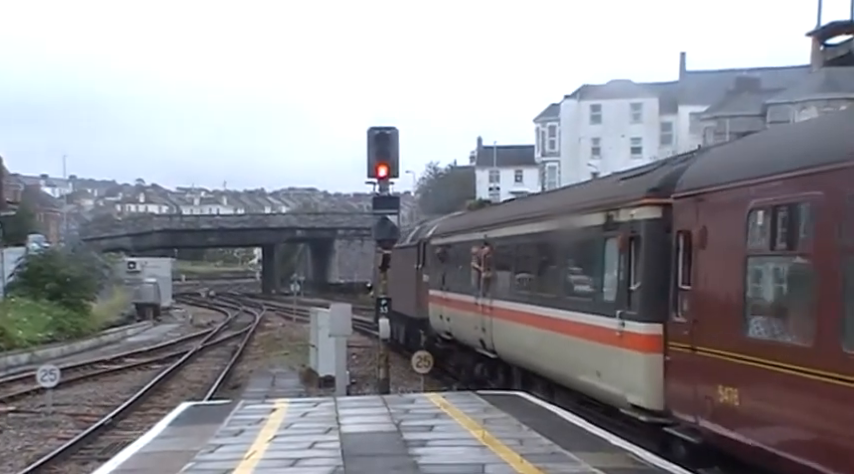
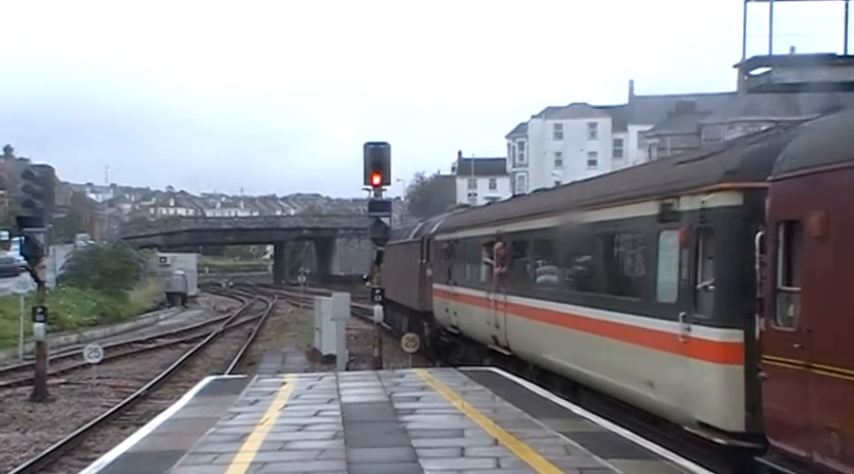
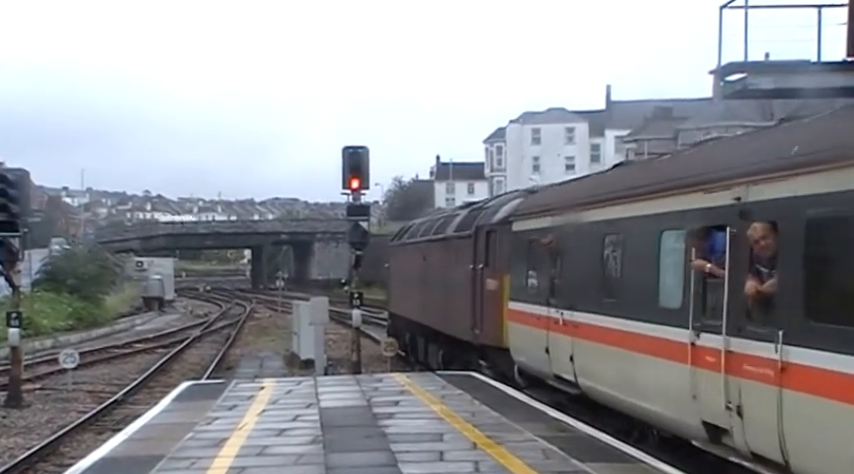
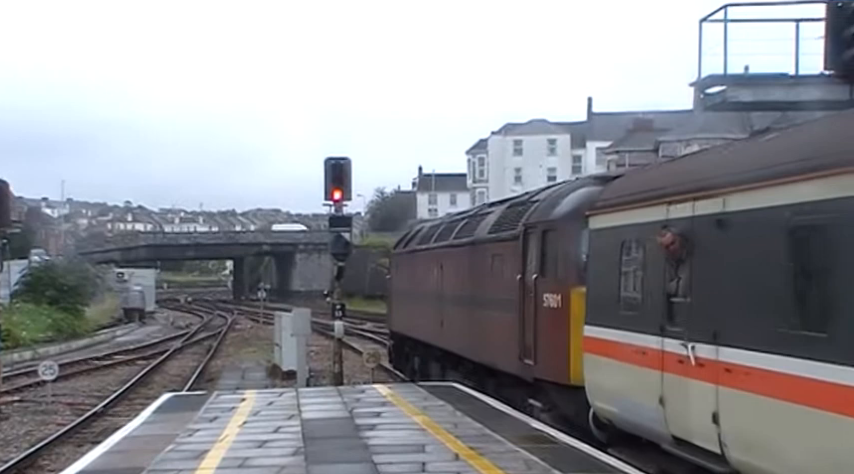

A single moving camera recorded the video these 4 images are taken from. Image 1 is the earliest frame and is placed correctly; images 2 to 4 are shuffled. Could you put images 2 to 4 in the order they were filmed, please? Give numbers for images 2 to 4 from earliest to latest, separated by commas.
2, 3, 4
